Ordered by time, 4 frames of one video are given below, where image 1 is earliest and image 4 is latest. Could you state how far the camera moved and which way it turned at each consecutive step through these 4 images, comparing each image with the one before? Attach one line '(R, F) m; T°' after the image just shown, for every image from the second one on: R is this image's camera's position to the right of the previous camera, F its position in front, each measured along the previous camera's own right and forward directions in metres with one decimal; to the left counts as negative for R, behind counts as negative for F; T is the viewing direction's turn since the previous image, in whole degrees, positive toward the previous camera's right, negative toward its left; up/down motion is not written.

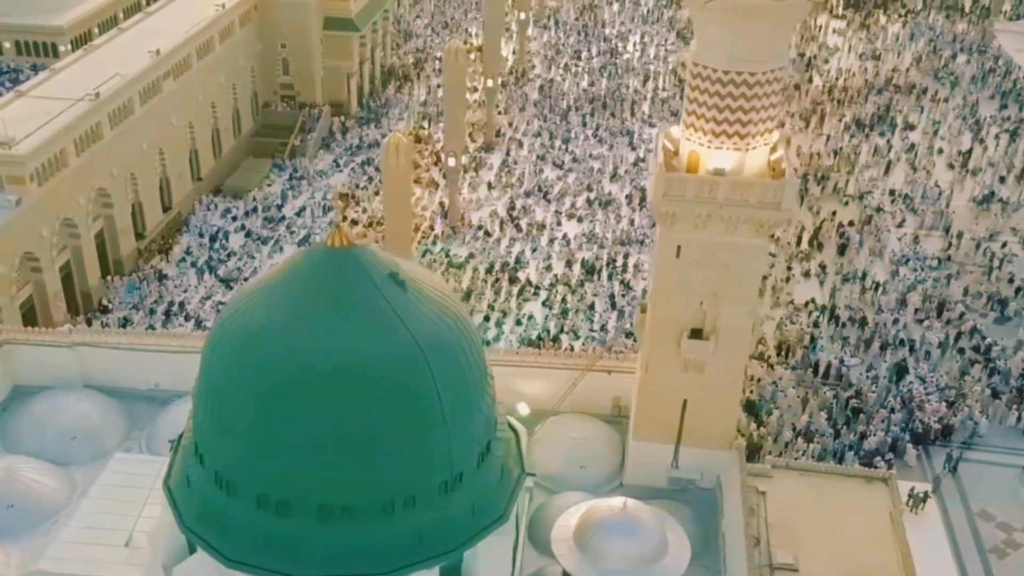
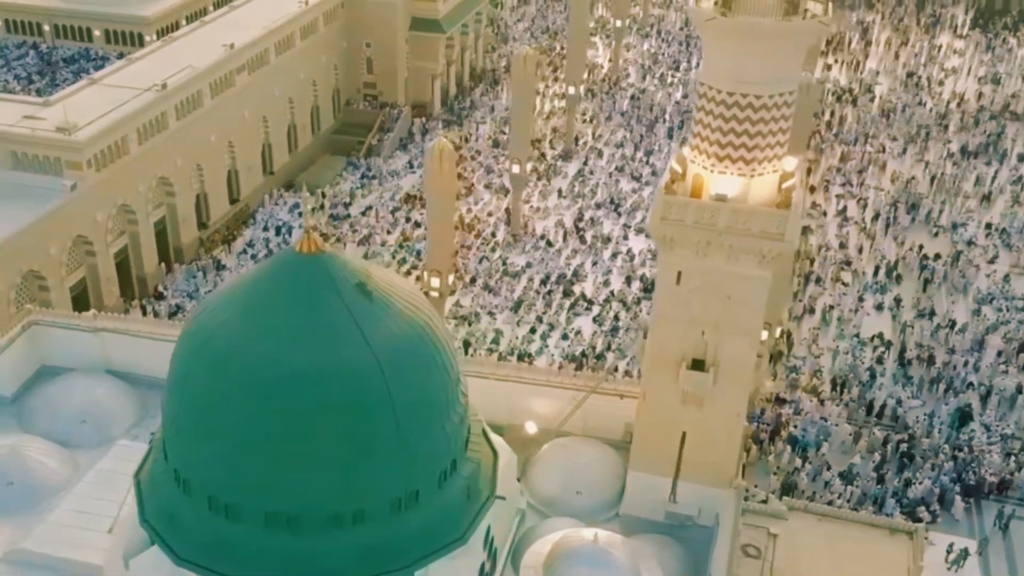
(+1.5, +0.4) m; -7°
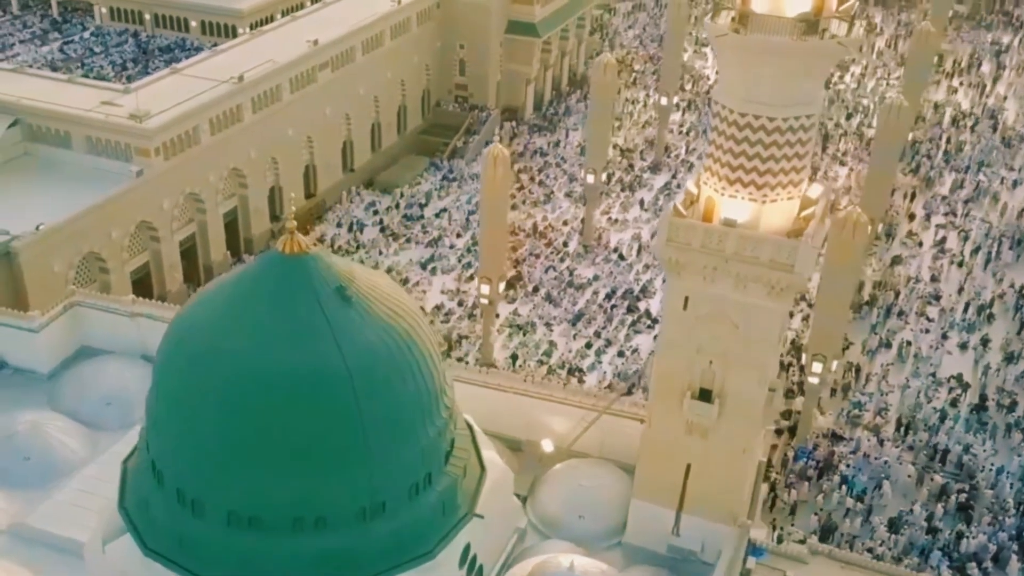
(+1.4, +0.4) m; -7°
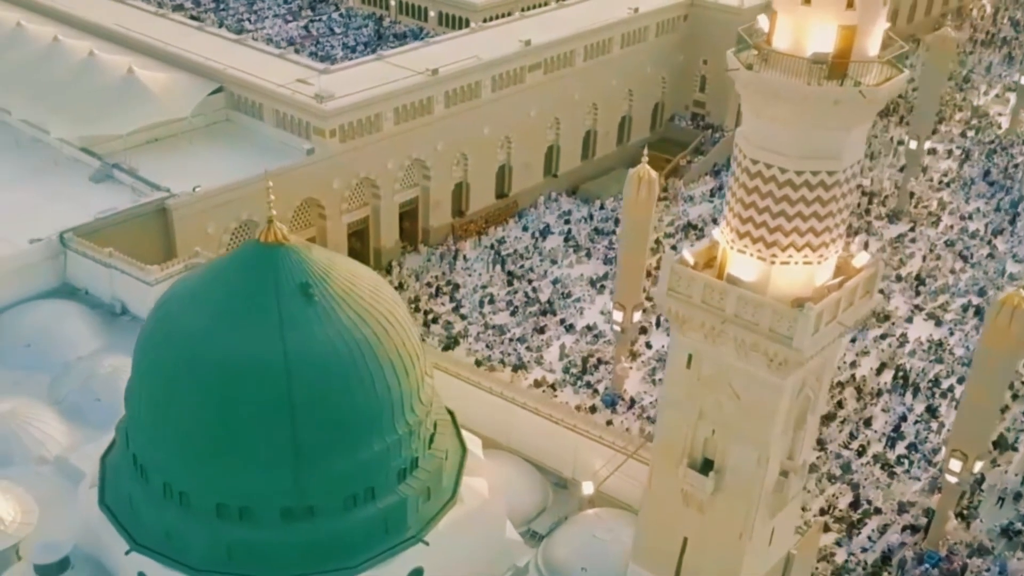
(+3.2, +1.2) m; -18°
